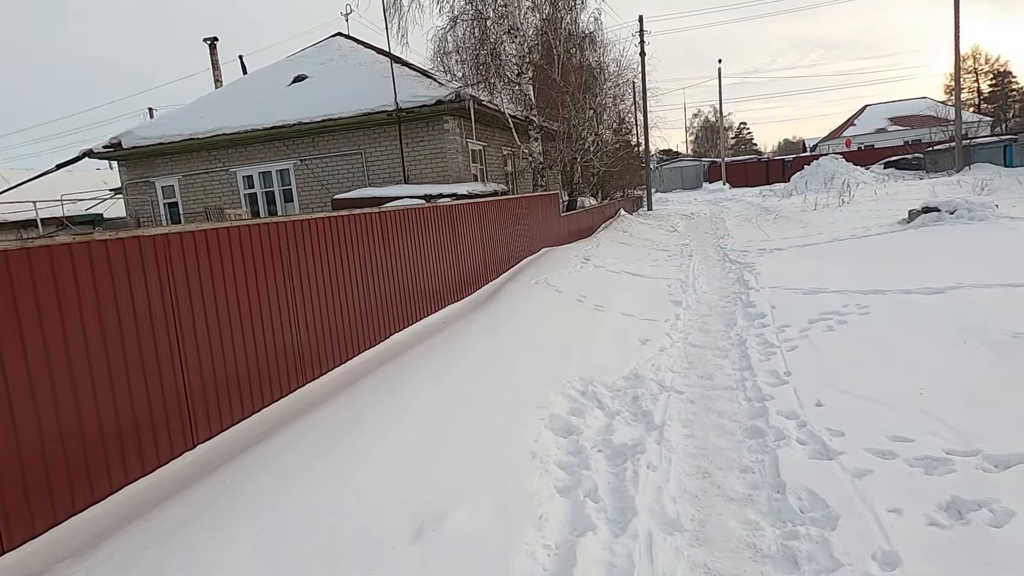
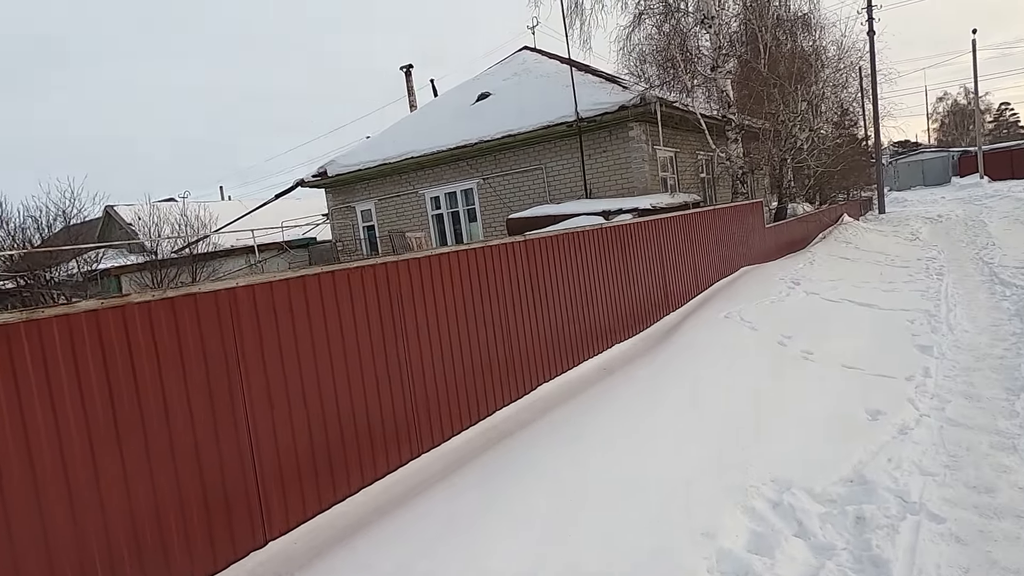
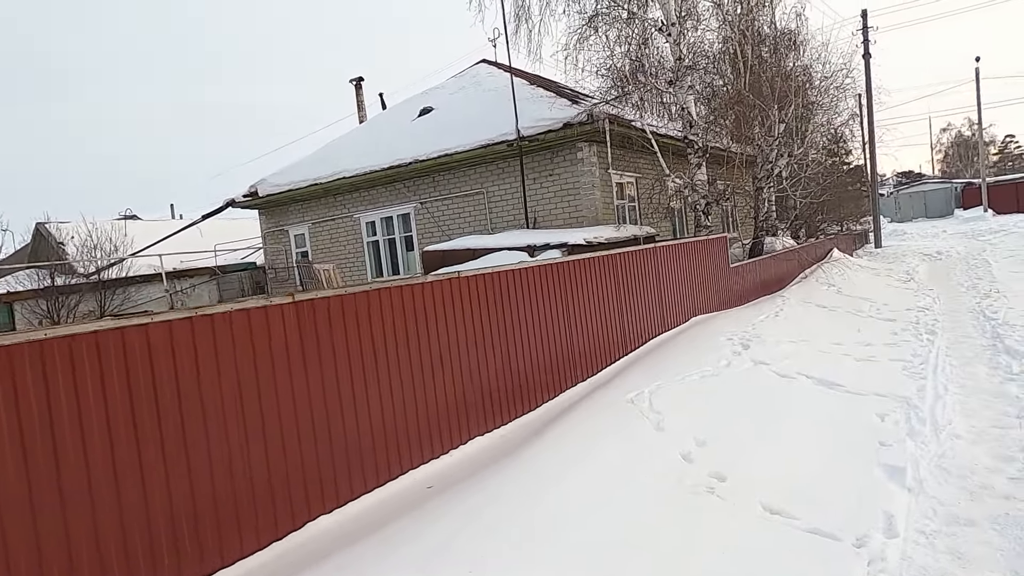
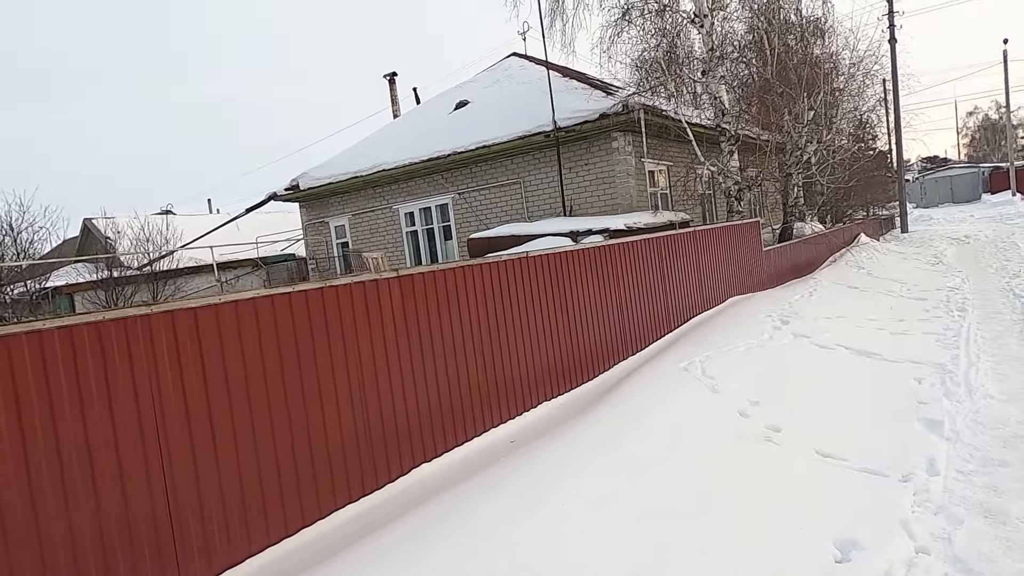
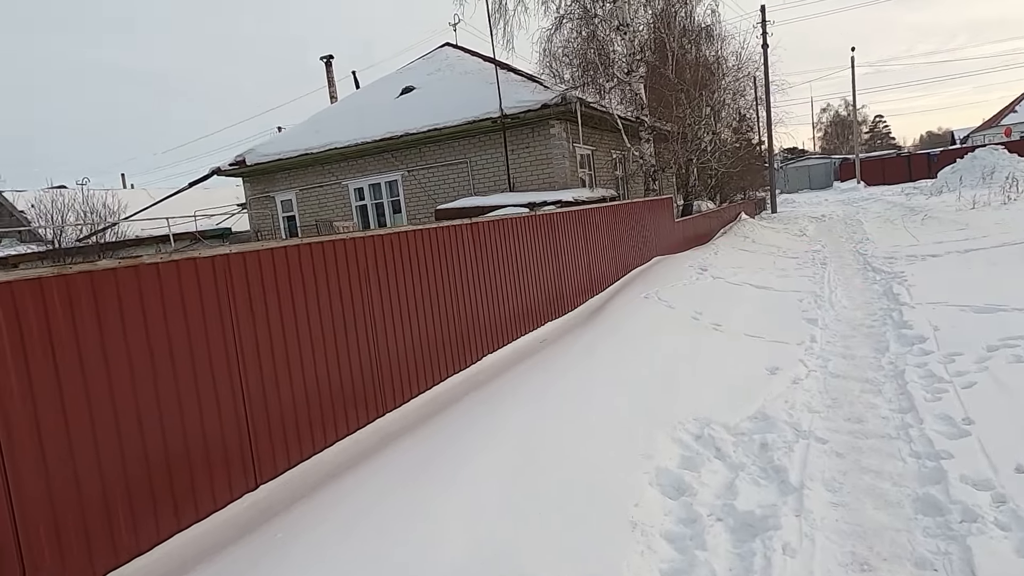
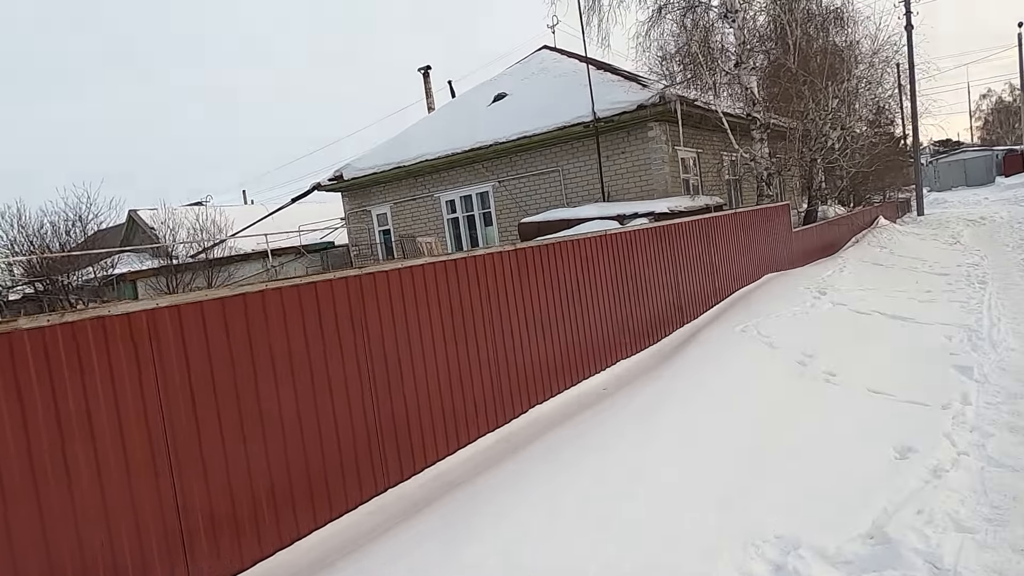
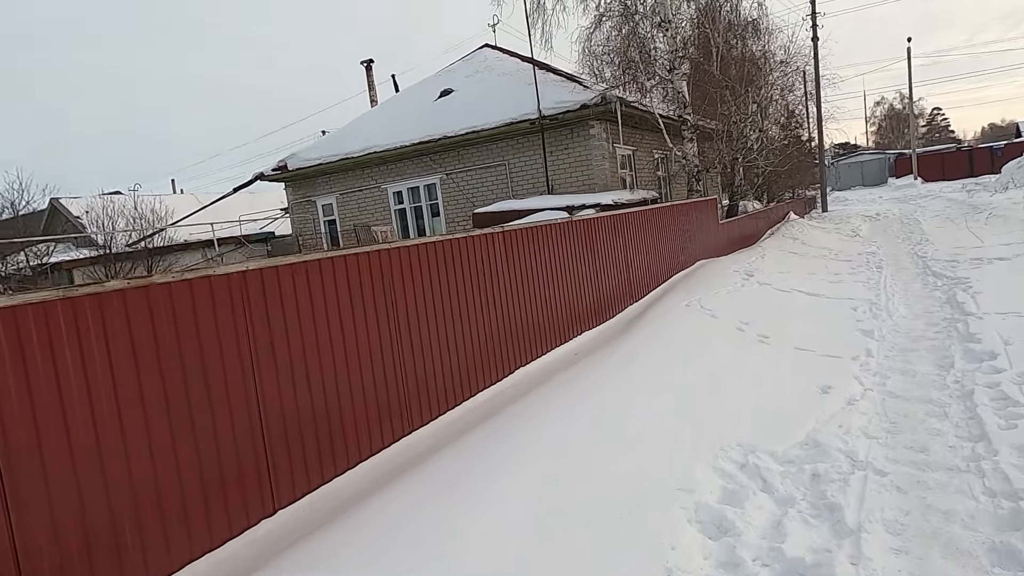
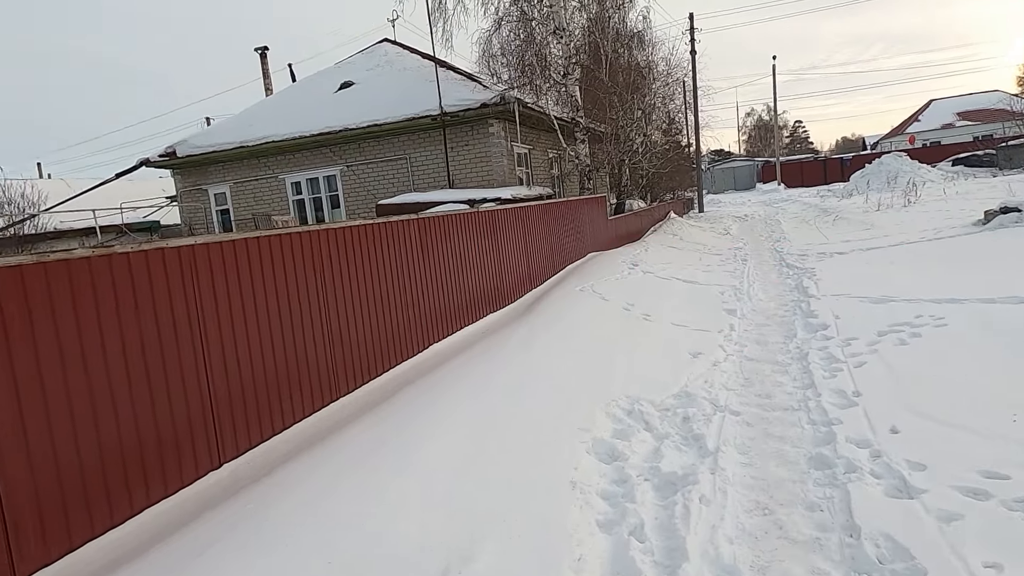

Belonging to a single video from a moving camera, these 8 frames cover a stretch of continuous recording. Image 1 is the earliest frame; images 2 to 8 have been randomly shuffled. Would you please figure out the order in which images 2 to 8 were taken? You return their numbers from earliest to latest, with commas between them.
8, 5, 7, 2, 6, 4, 3
